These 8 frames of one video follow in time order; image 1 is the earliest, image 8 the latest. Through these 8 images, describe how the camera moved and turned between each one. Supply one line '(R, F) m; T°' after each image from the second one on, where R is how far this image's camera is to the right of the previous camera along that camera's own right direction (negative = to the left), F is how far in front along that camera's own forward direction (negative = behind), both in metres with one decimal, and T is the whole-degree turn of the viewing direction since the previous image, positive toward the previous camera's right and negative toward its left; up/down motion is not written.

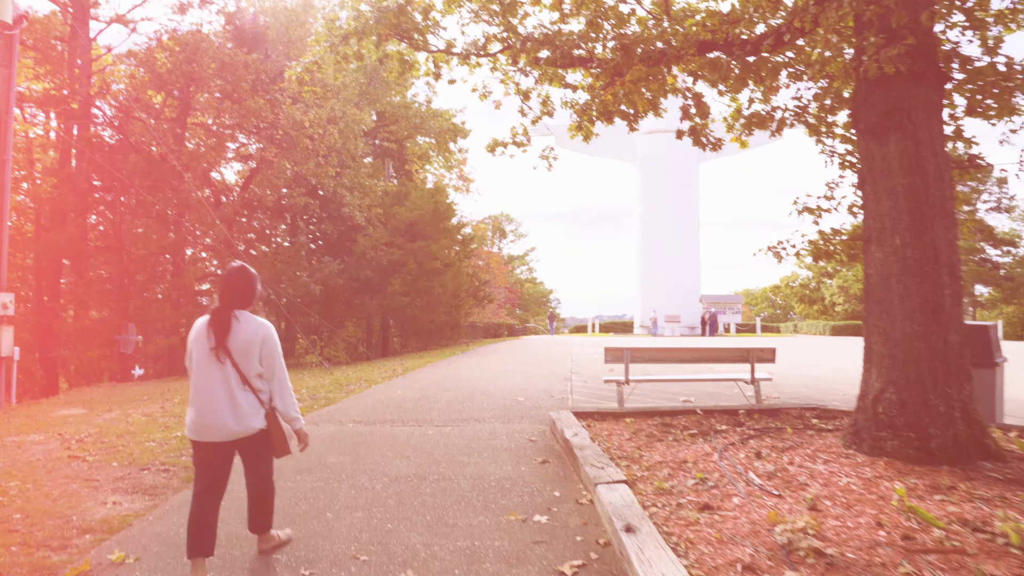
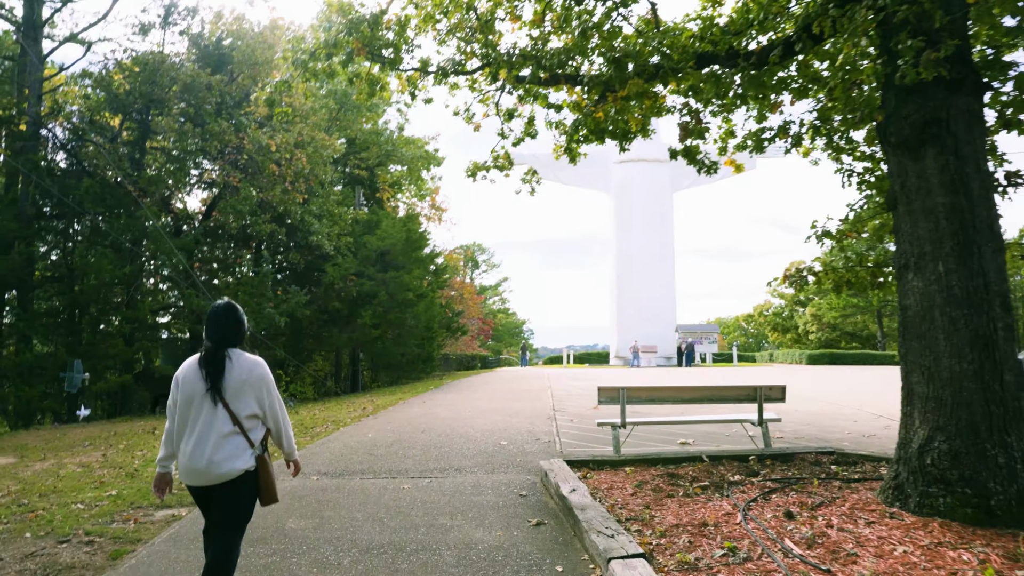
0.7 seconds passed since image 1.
(-0.1, +0.7) m; +2°
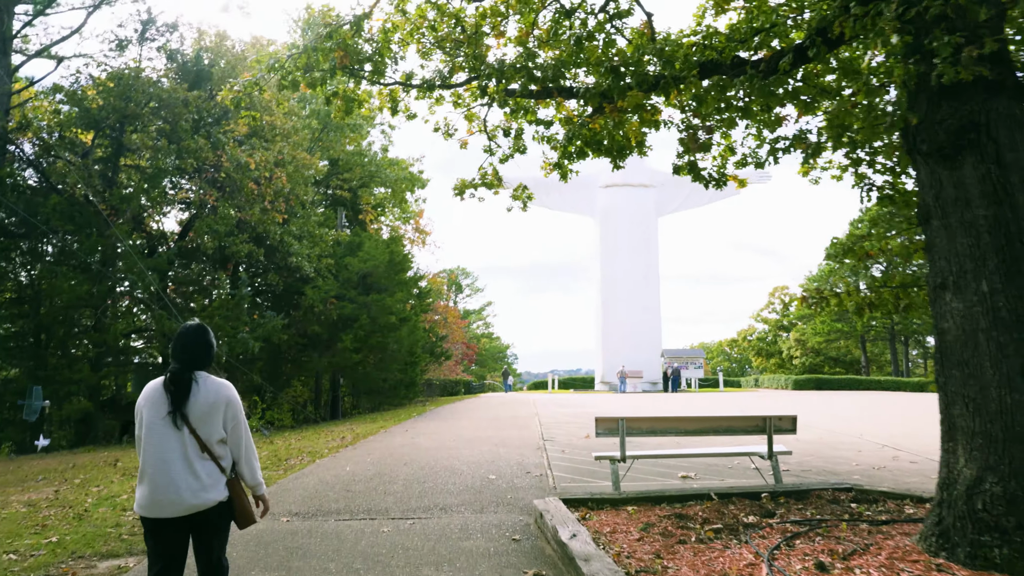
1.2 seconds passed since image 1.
(-0.1, +0.5) m; +1°
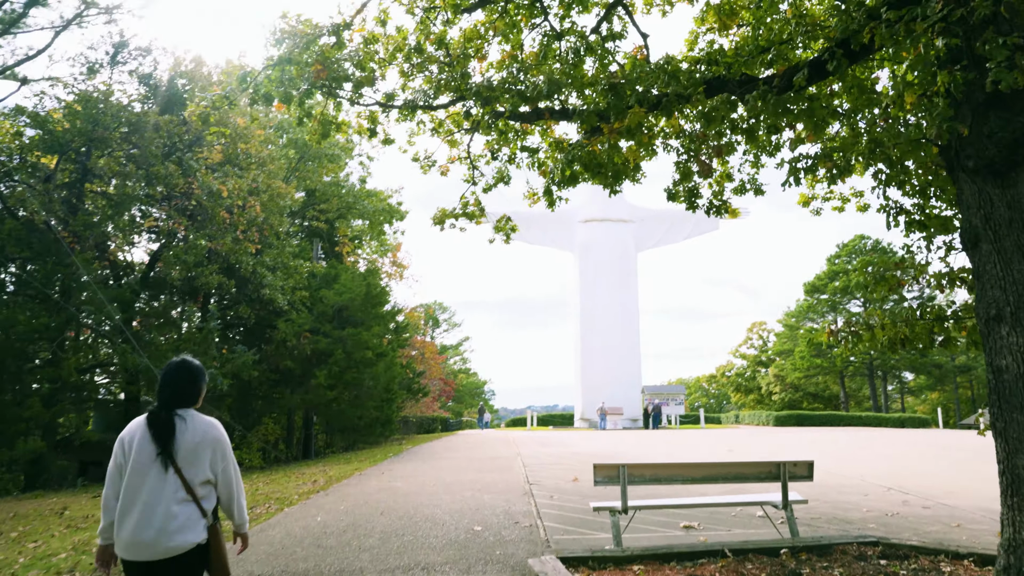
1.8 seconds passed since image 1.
(-0.1, +0.5) m; +2°
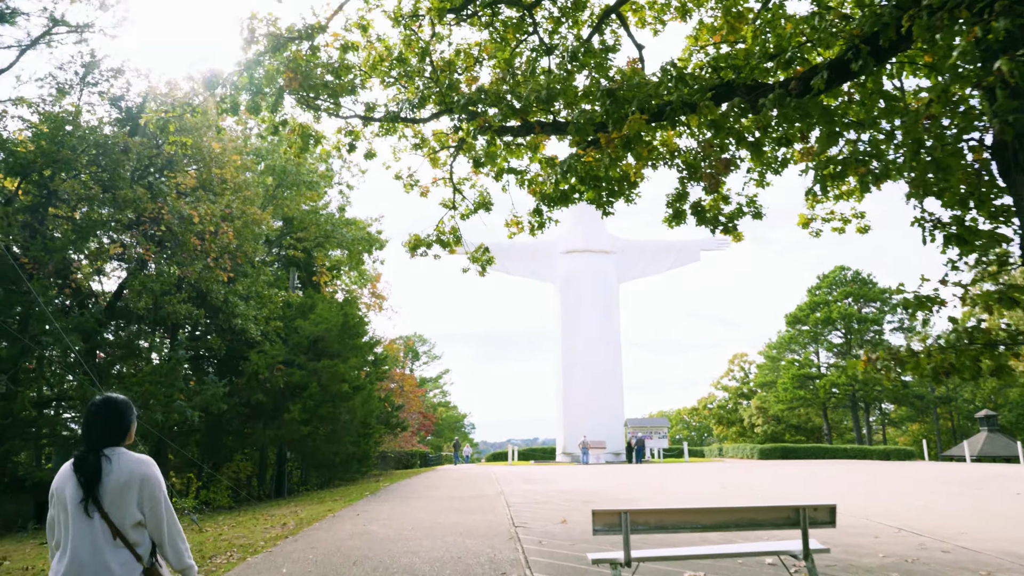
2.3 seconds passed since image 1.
(-0.1, +0.5) m; +2°
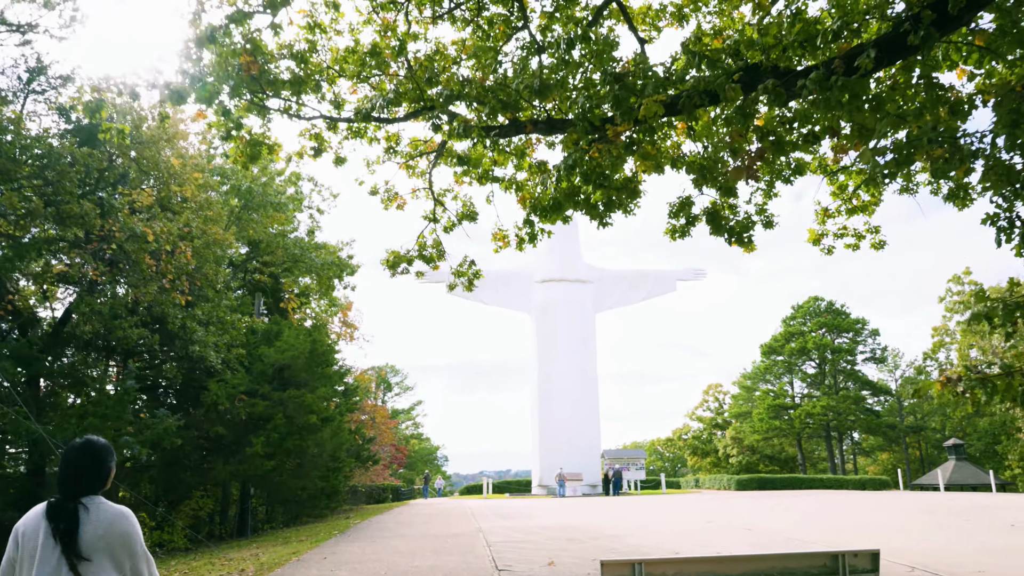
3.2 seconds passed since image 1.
(-0.1, +0.7) m; +2°
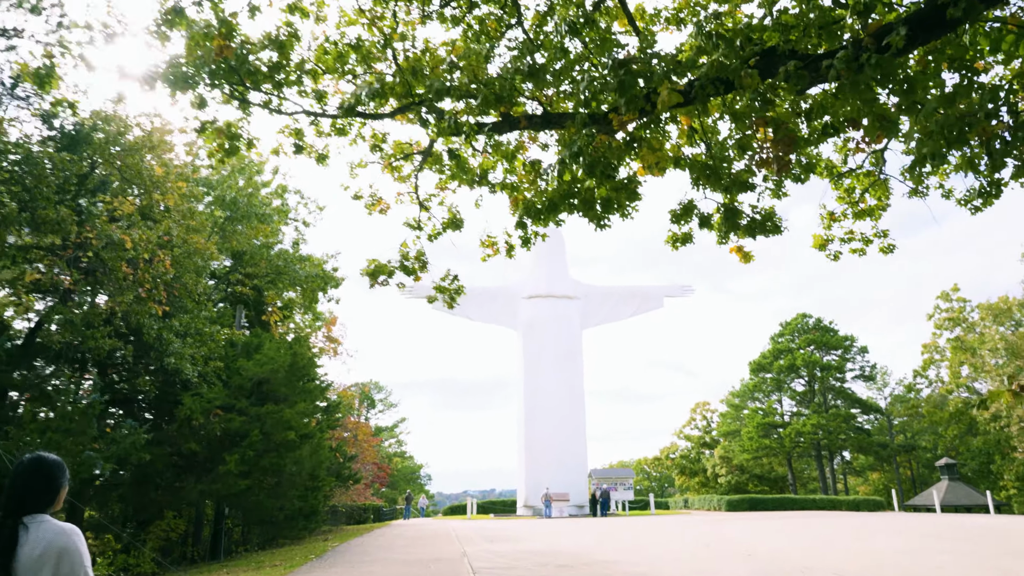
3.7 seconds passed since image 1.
(0.0, +0.5) m; +1°
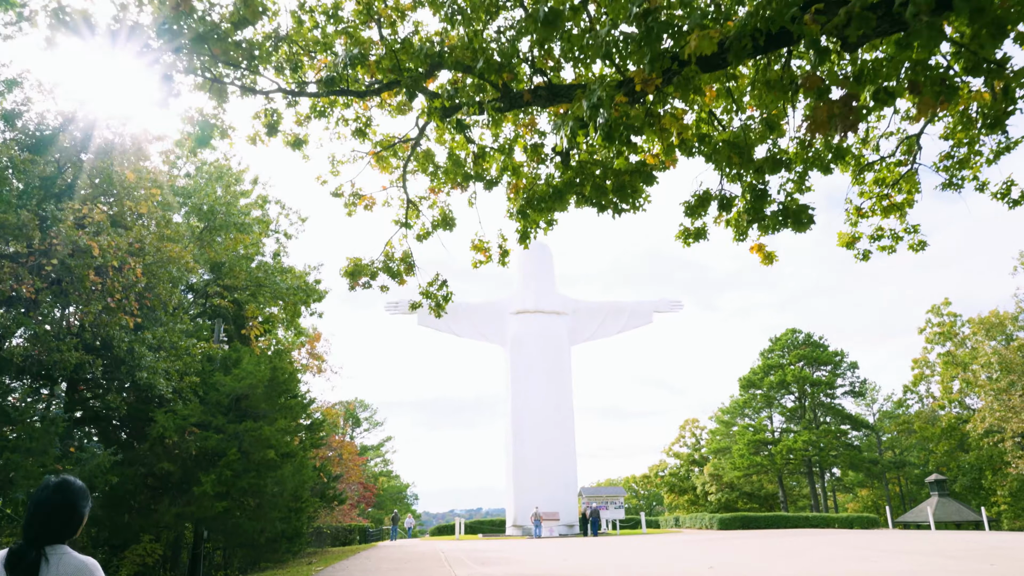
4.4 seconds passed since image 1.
(-0.1, +0.6) m; +1°
